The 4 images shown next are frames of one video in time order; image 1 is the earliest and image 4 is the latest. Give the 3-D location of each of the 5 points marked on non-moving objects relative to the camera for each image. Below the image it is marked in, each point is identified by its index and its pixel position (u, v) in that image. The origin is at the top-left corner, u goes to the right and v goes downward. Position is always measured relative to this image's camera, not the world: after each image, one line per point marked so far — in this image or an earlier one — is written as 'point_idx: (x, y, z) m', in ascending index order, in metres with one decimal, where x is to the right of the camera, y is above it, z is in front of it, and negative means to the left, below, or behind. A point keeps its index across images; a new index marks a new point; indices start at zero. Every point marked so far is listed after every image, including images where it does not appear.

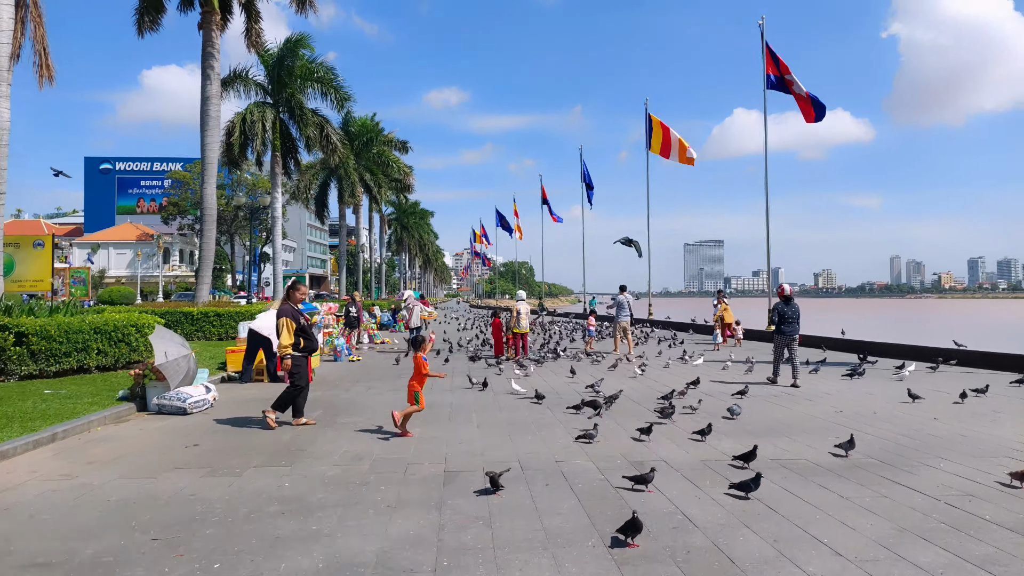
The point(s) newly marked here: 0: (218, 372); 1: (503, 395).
0: (-5.5, -1.6, +13.3) m
1: (-0.2, -1.7, +10.8) m
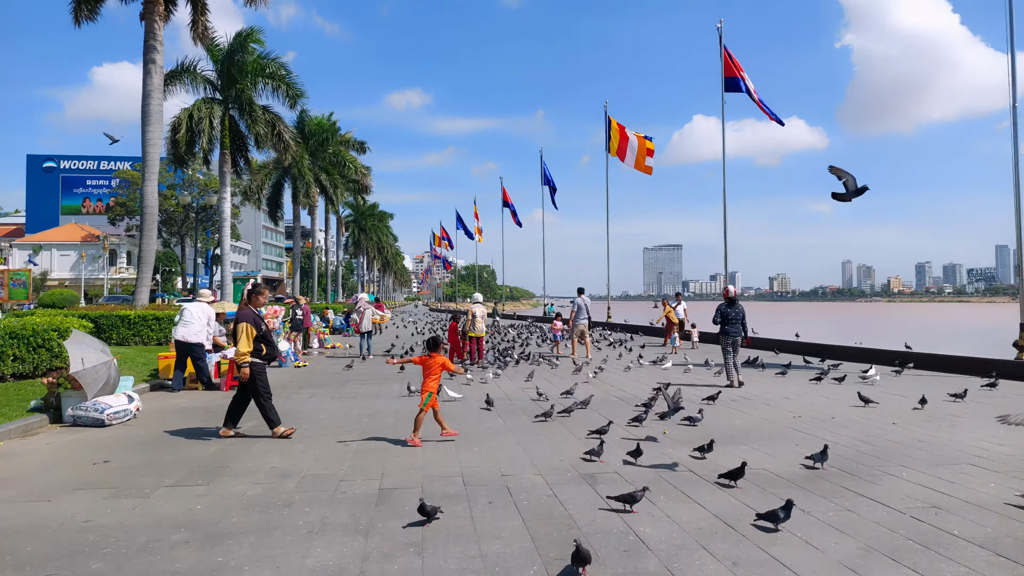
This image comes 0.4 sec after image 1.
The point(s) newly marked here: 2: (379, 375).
0: (-6.4, -1.6, +12.4) m
1: (-0.9, -1.7, +10.3) m
2: (-2.7, -1.8, +13.9) m
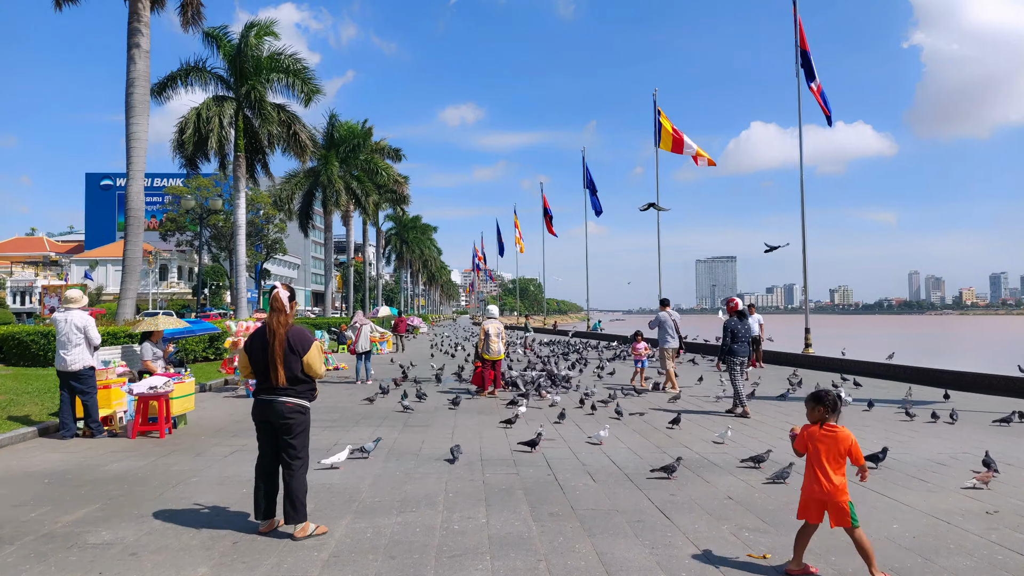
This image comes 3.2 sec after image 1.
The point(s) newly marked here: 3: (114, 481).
0: (-6.2, -1.8, +9.3) m
1: (-0.9, -1.8, +6.8) m
2: (-2.4, -1.9, +10.5) m
3: (-3.7, -1.8, +6.6) m
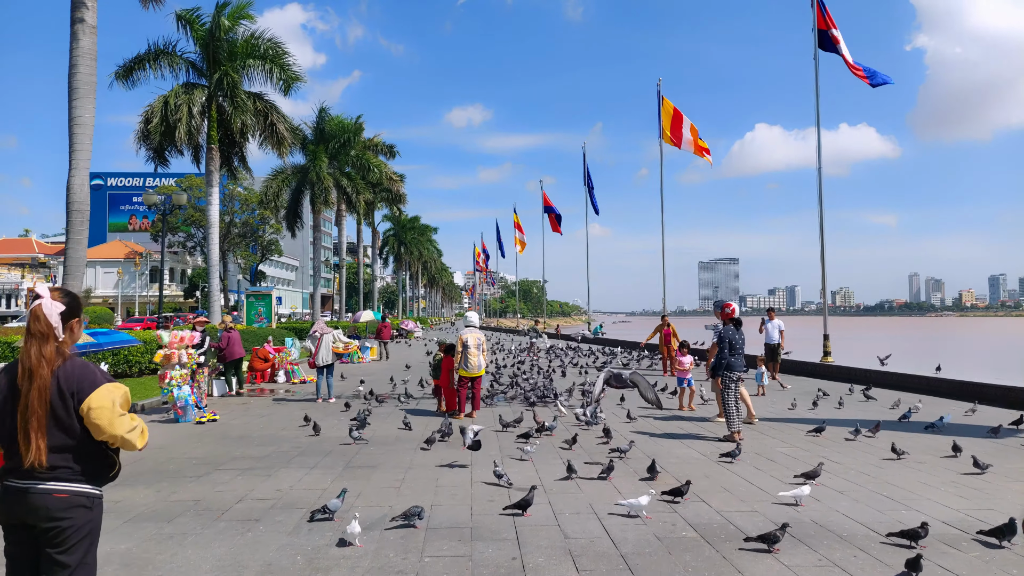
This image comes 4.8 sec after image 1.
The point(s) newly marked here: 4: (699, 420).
0: (-6.5, -1.8, +7.3) m
1: (-1.2, -1.8, +4.8) m
2: (-2.7, -2.0, +8.5) m
3: (-4.1, -1.8, +4.5) m
4: (+2.9, -2.0, +10.8) m
